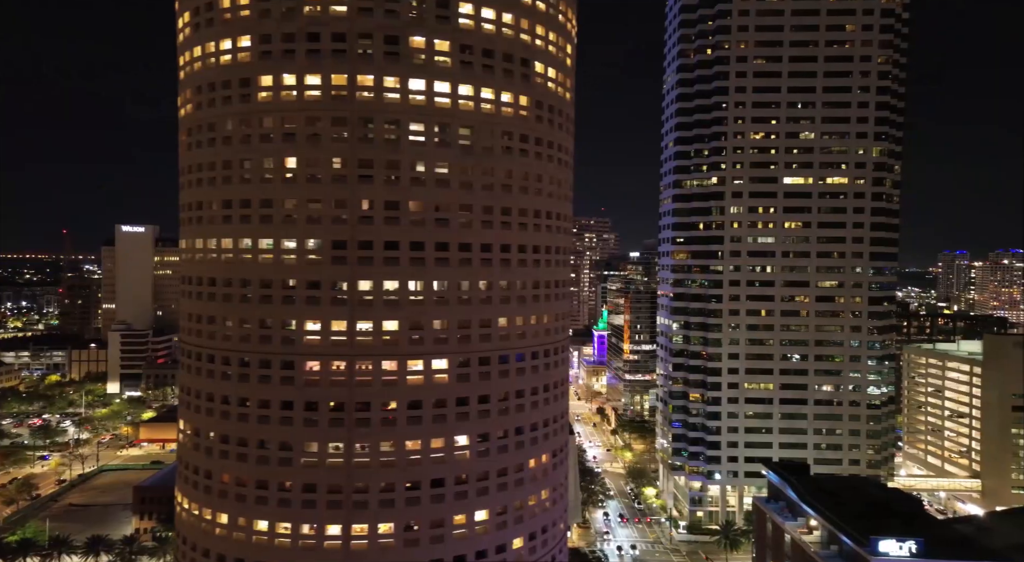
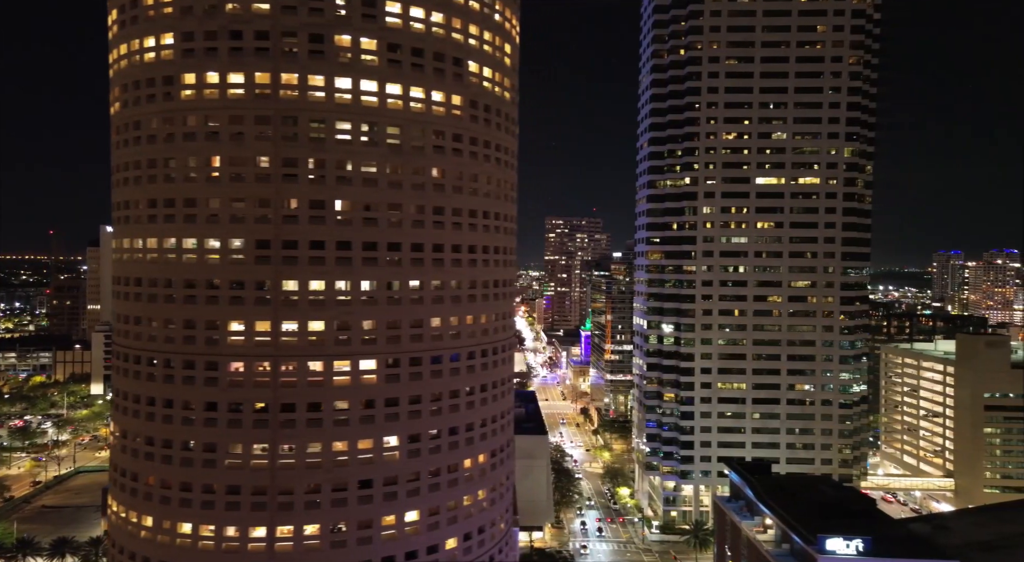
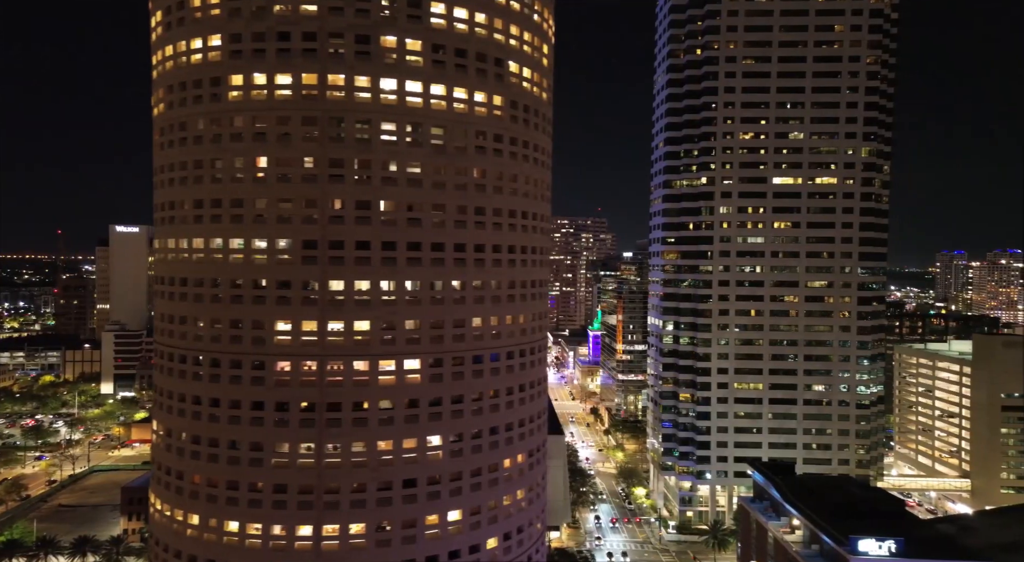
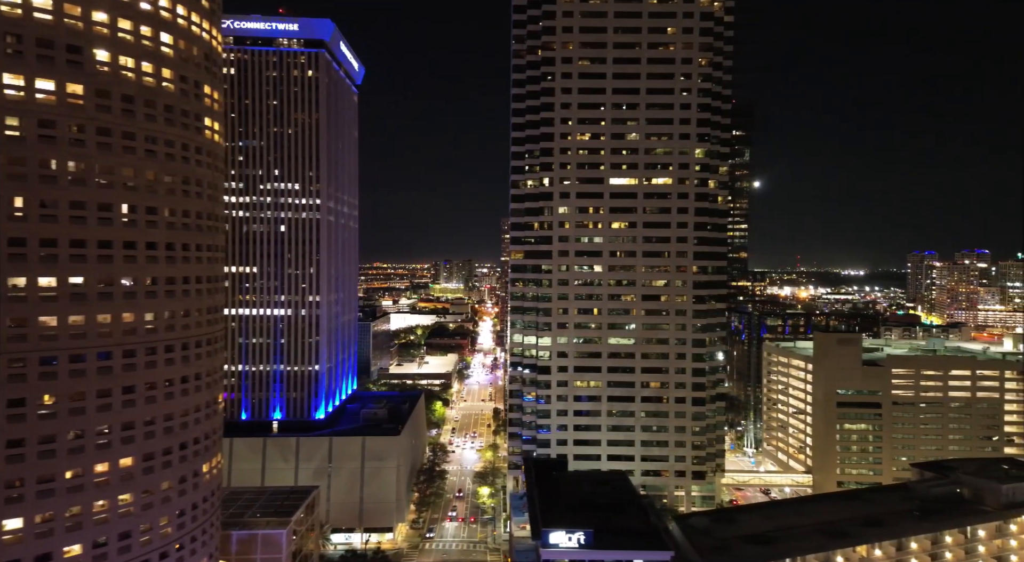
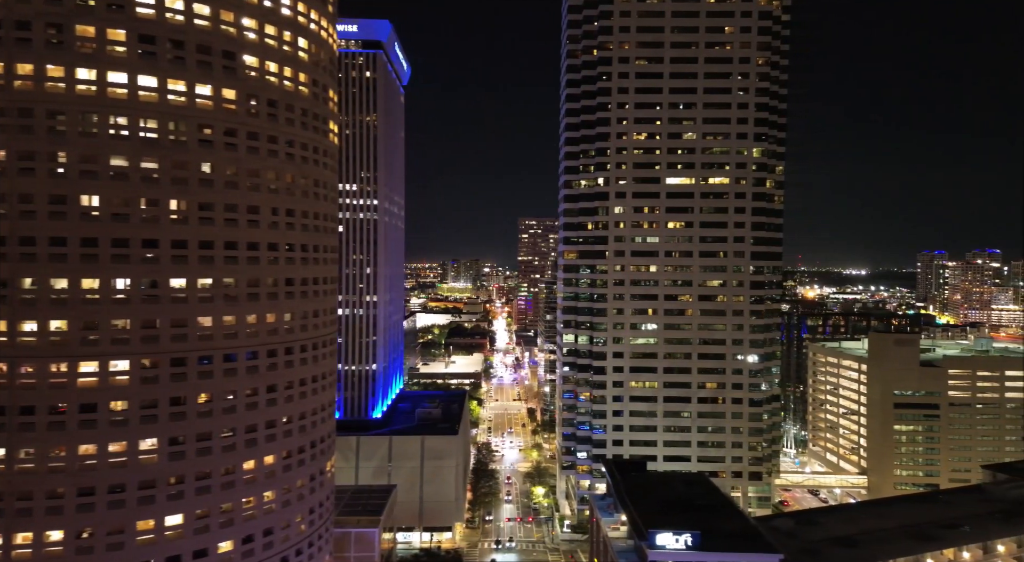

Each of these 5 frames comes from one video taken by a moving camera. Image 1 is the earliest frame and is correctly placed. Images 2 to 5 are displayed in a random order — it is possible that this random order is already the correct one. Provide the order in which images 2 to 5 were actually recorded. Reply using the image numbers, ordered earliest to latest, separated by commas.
3, 2, 5, 4
